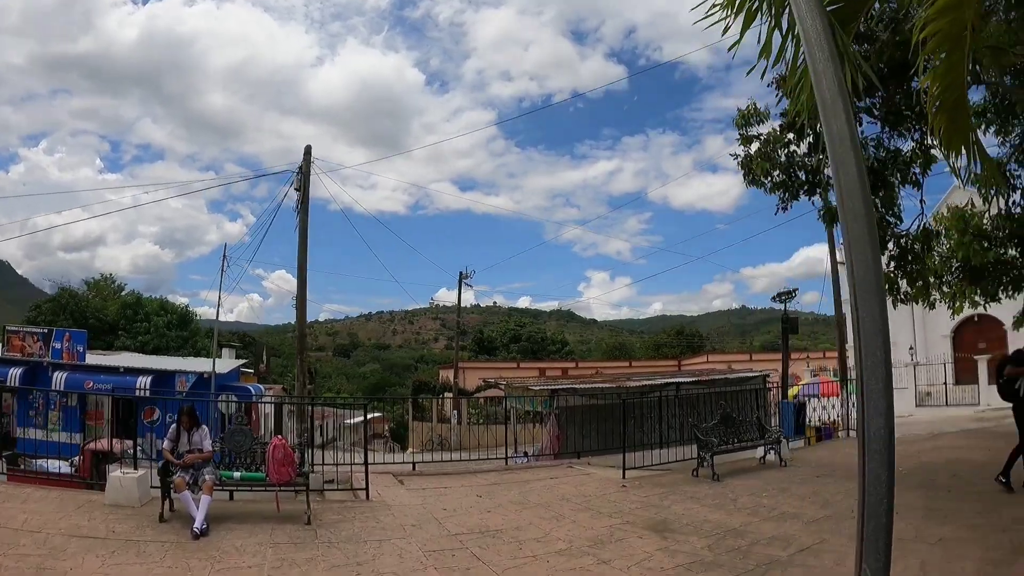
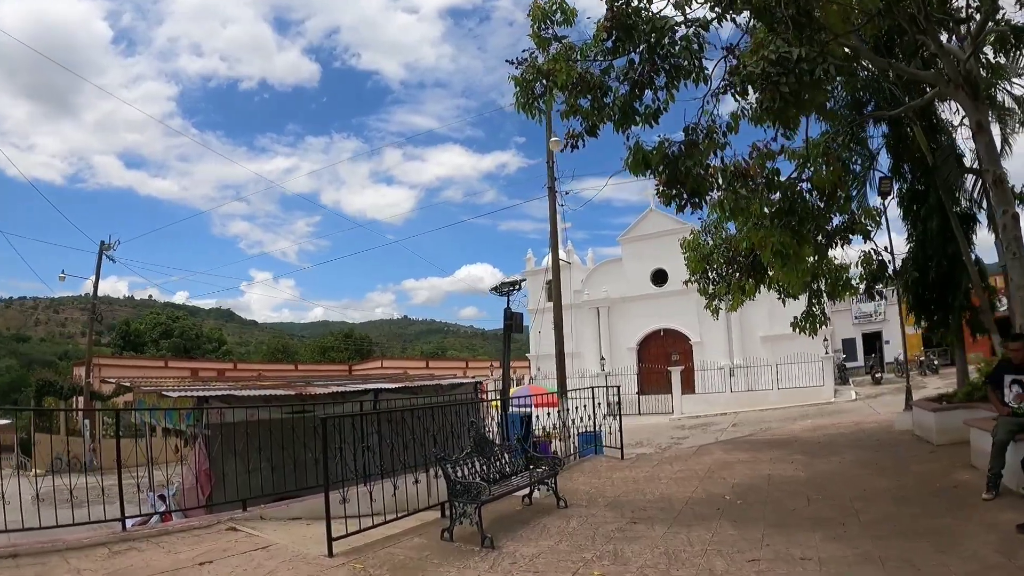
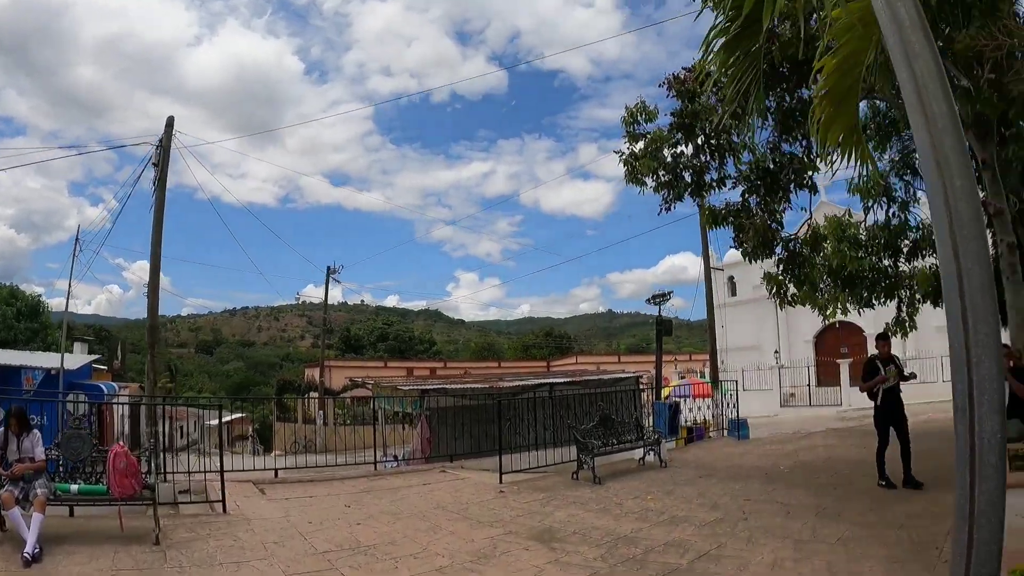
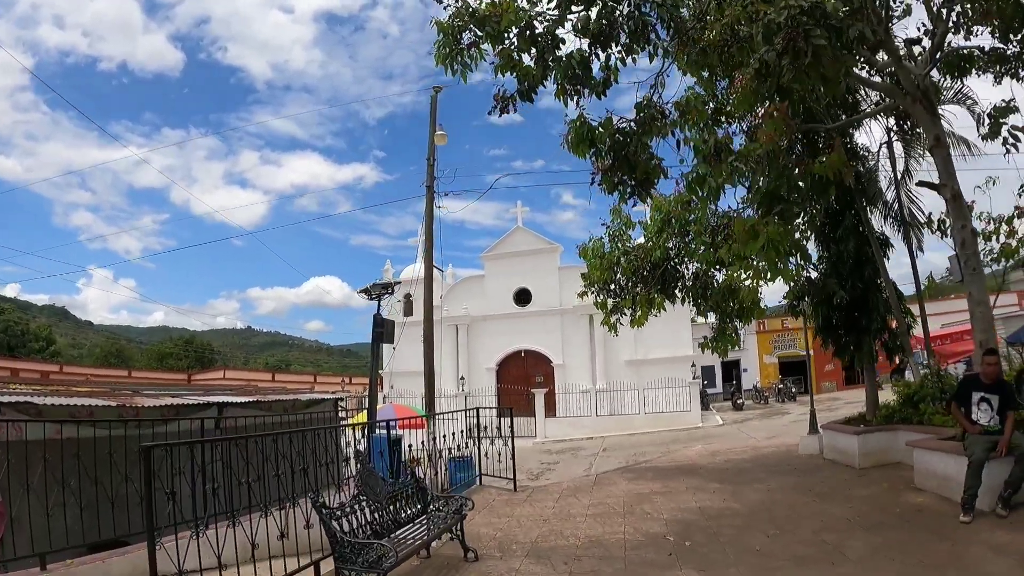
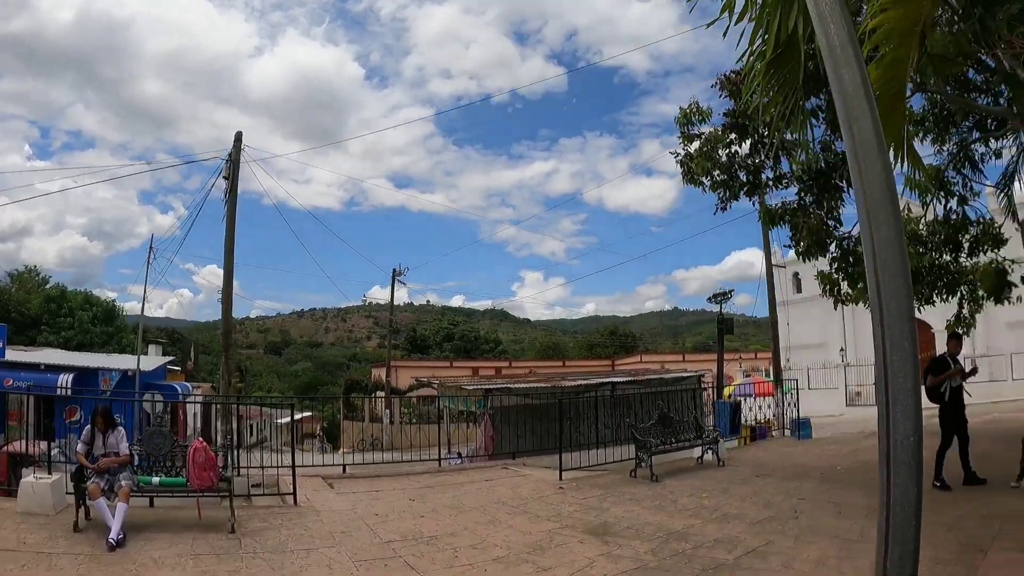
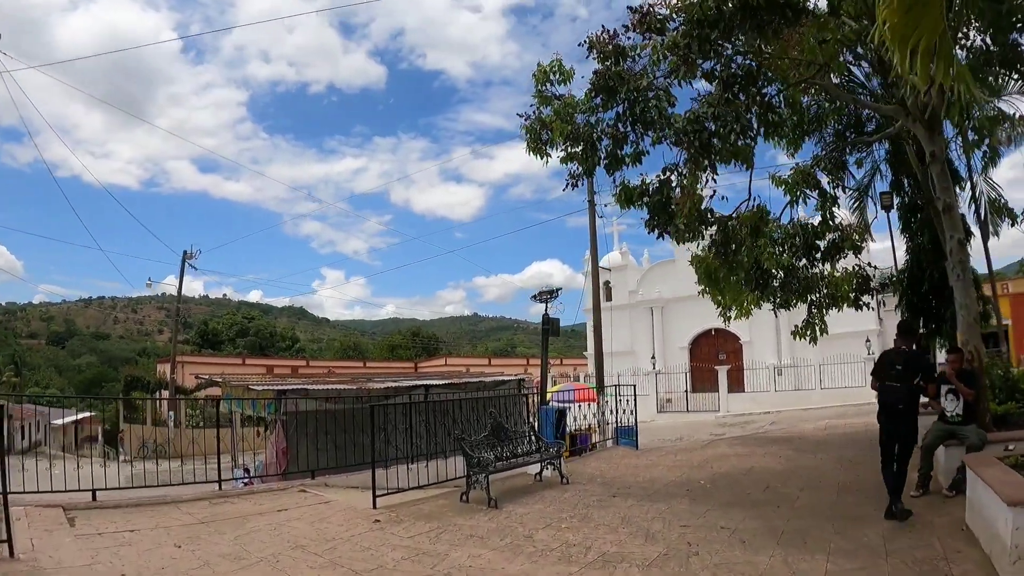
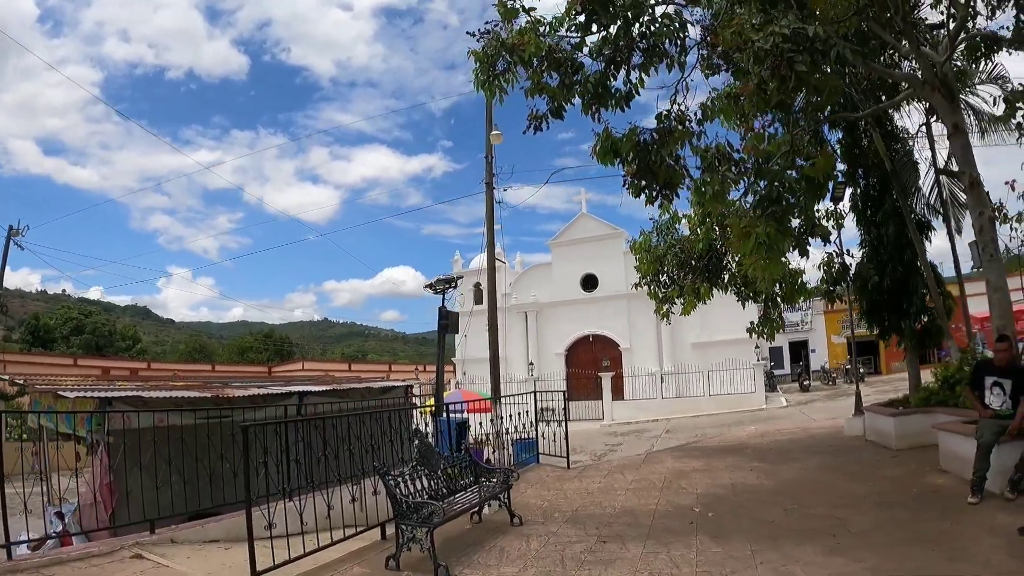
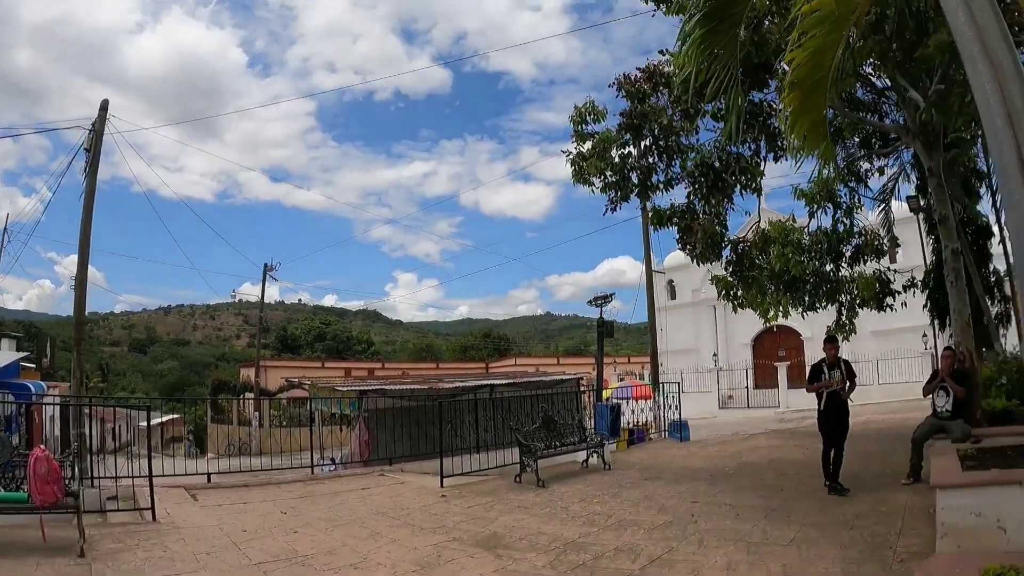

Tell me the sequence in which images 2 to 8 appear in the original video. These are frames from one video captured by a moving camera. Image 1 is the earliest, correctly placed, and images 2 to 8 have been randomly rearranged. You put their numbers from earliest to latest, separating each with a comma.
5, 3, 8, 6, 2, 7, 4
